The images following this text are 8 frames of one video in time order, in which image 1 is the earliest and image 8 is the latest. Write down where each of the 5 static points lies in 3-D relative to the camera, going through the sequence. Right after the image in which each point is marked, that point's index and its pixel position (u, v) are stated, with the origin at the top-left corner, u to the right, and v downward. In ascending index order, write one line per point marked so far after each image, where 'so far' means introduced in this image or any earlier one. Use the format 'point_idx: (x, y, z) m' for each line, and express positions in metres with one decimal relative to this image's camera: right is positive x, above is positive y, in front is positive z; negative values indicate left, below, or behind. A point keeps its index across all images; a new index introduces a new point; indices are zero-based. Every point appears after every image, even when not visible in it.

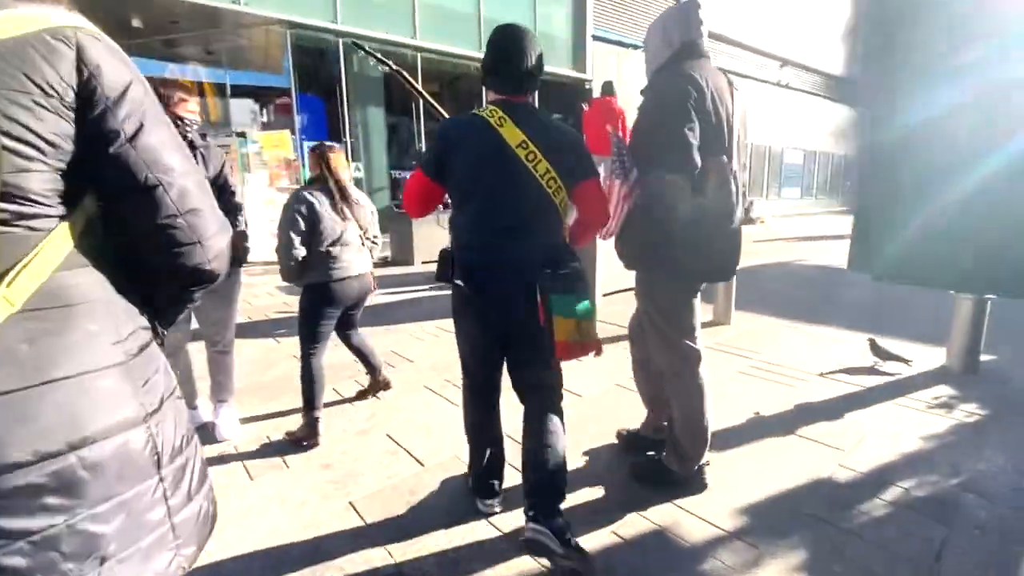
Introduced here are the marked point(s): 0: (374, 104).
0: (-3.6, +4.8, +12.4) m
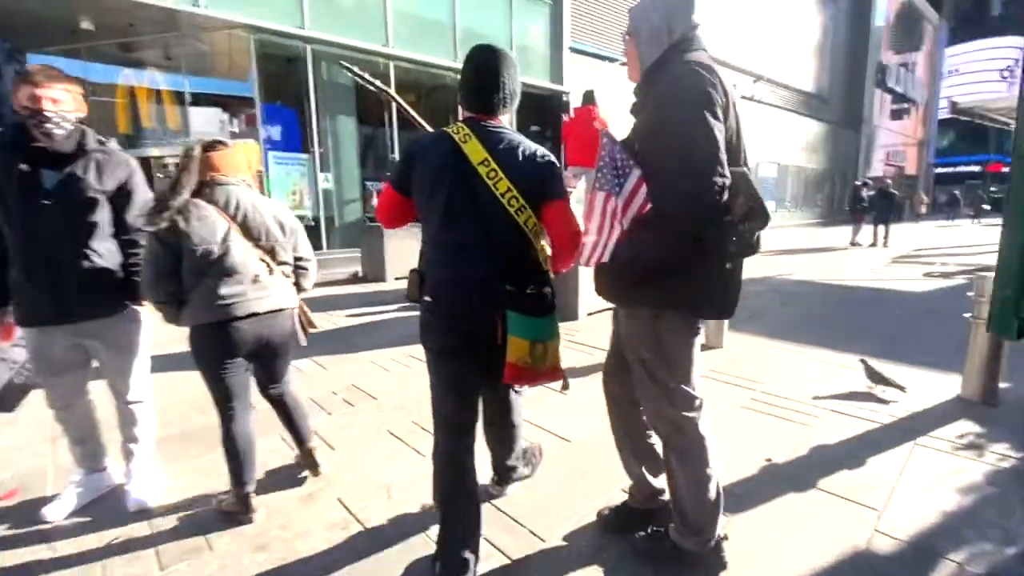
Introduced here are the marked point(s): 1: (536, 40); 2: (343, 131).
0: (-4.2, +4.3, +11.9) m
1: (+0.7, +7.5, +14.4) m
2: (-4.2, +3.9, +11.9) m
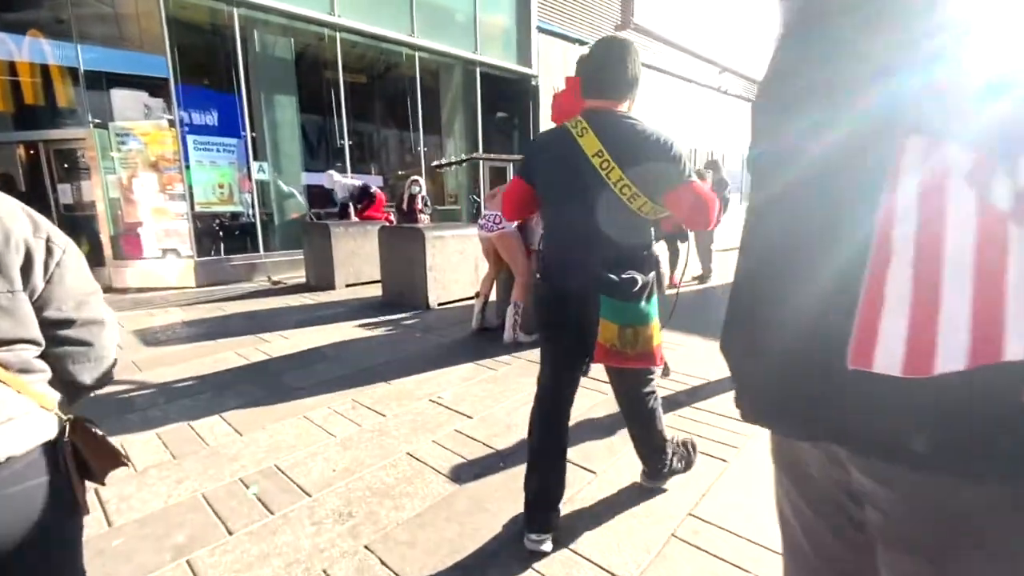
0: (-4.9, +4.2, +10.2) m
1: (-0.3, +7.4, +13.1) m
2: (-4.9, +3.7, +10.2) m
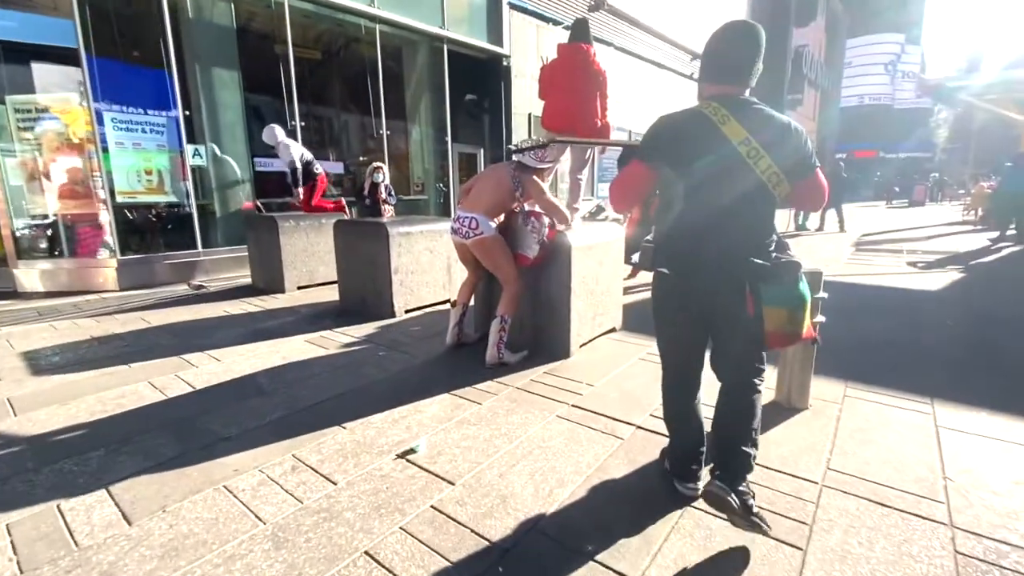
0: (-5.4, +4.2, +9.0) m
1: (-1.1, +7.5, +12.1) m
2: (-5.4, +3.7, +9.0) m
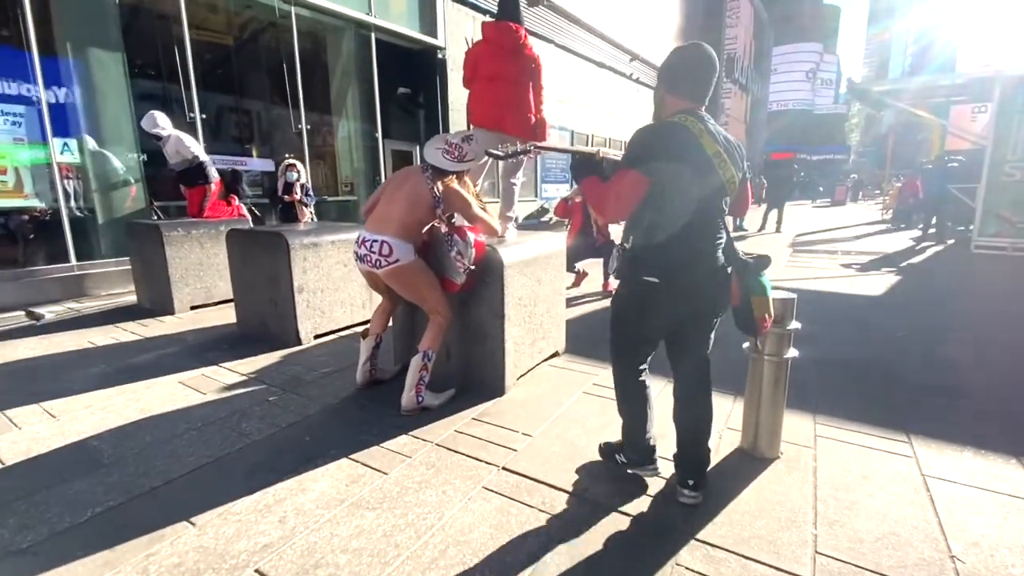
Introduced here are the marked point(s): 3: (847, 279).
0: (-6.6, +3.9, +7.6) m
1: (-2.6, +7.3, +11.2) m
2: (-6.5, +3.4, +7.7) m
3: (+5.5, +0.1, +7.9) m
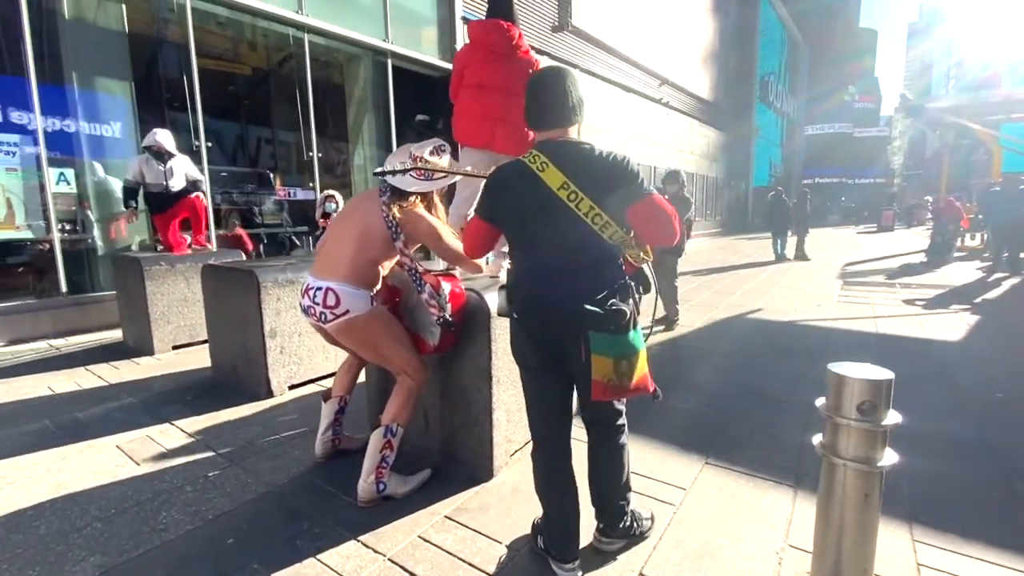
0: (-6.3, +3.3, +7.5) m
1: (-2.2, +6.6, +11.0) m
2: (-6.3, +2.9, +7.5) m
3: (+5.7, -0.4, +6.8) m
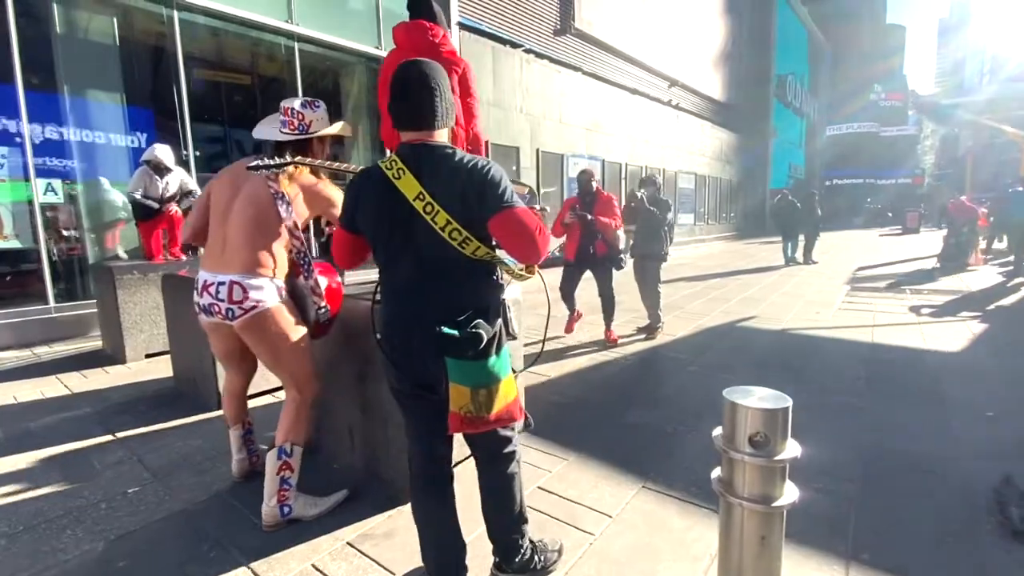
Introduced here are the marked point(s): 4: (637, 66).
0: (-6.6, +3.2, +7.7) m
1: (-2.3, +6.4, +11.0) m
2: (-6.6, +2.7, +7.7) m
3: (+5.4, -0.5, +6.4) m
4: (+4.6, +8.2, +17.7) m
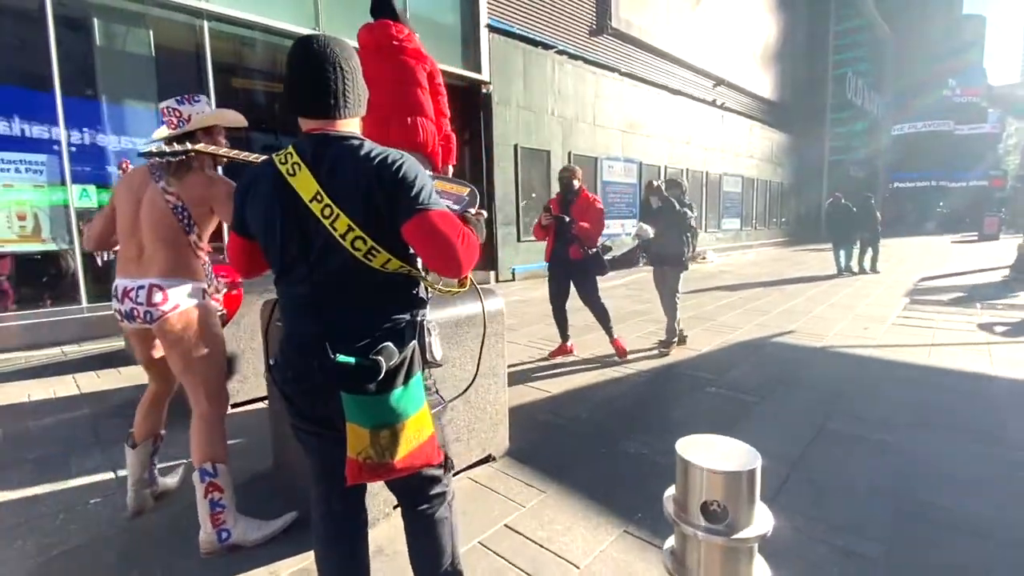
0: (-6.2, +3.2, +8.0) m
1: (-1.6, +6.3, +10.9) m
2: (-6.2, +2.7, +8.0) m
3: (+5.5, -0.7, +5.6) m
4: (+5.9, +7.9, +17.0) m
